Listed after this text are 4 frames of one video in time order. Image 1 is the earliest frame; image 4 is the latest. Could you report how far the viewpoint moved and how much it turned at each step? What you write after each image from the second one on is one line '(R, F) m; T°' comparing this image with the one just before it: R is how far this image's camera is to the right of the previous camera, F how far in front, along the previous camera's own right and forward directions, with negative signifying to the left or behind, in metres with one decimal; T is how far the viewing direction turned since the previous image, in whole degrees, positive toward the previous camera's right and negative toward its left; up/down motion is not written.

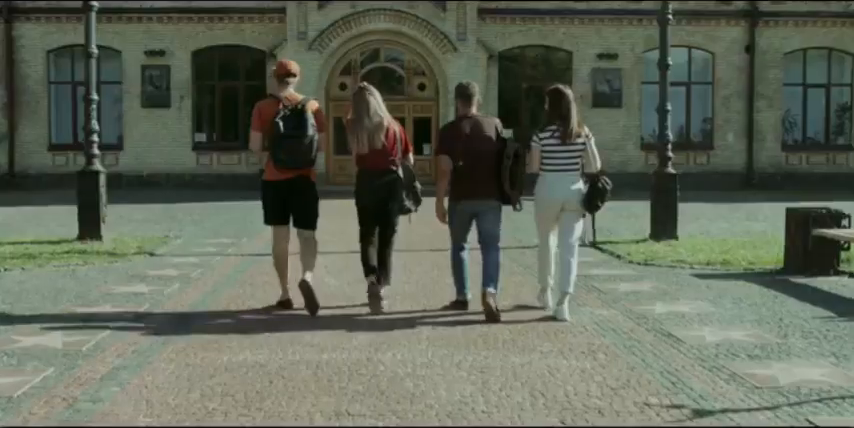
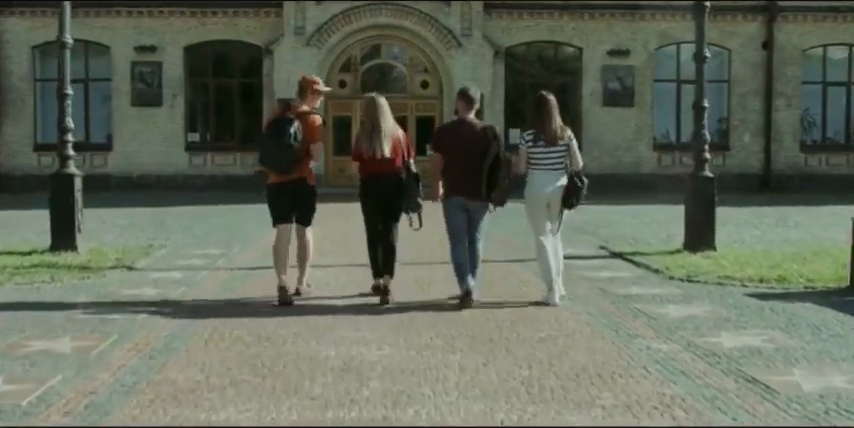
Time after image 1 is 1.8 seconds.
(-0.2, +1.6) m; 0°
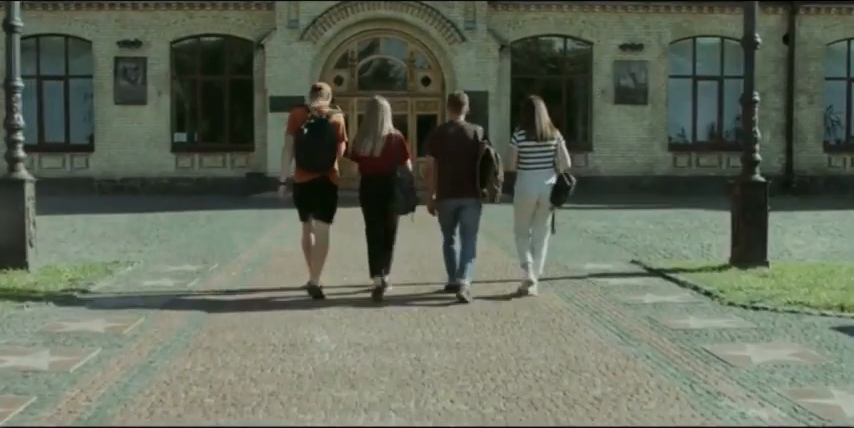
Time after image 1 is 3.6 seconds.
(-0.1, +2.0) m; 0°
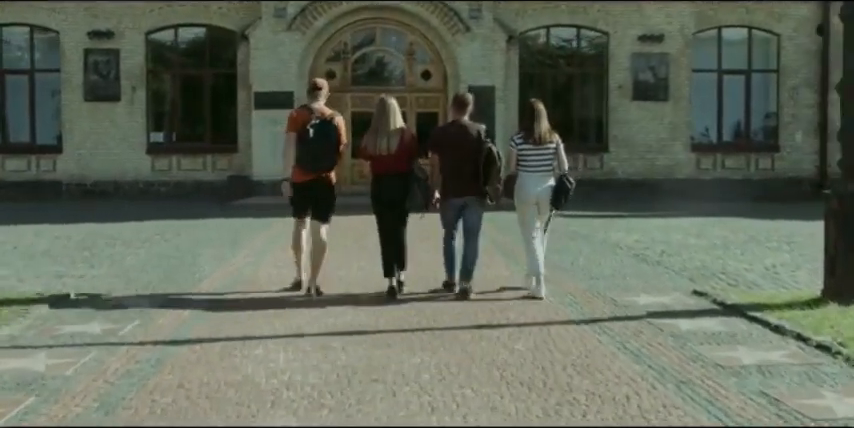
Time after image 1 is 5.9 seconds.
(-0.1, +2.9) m; 0°
